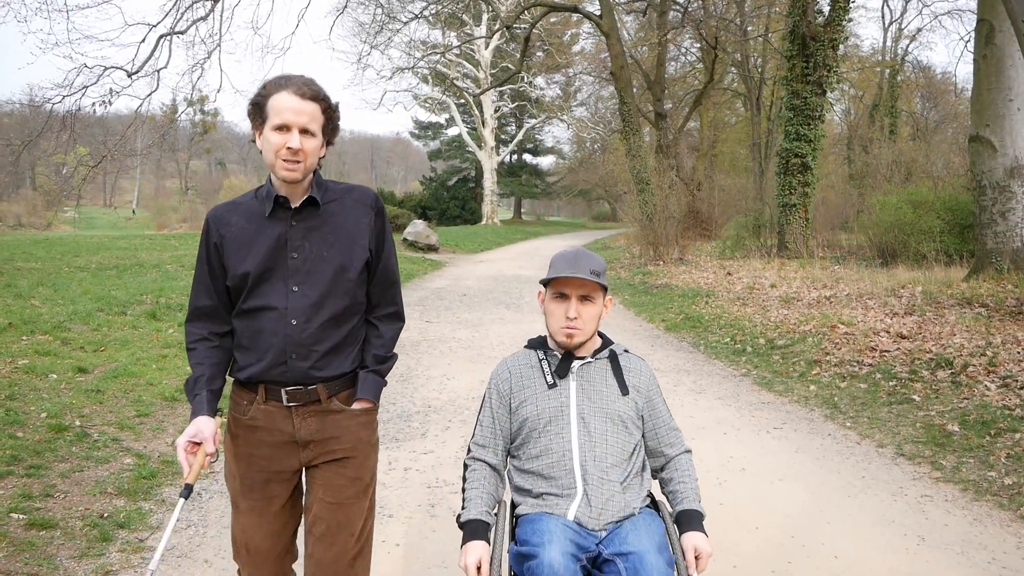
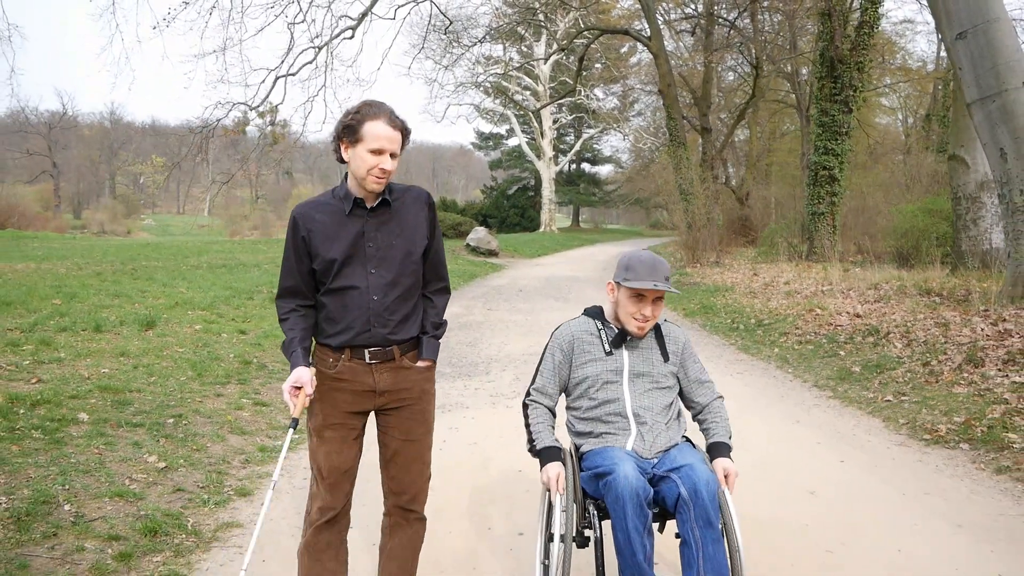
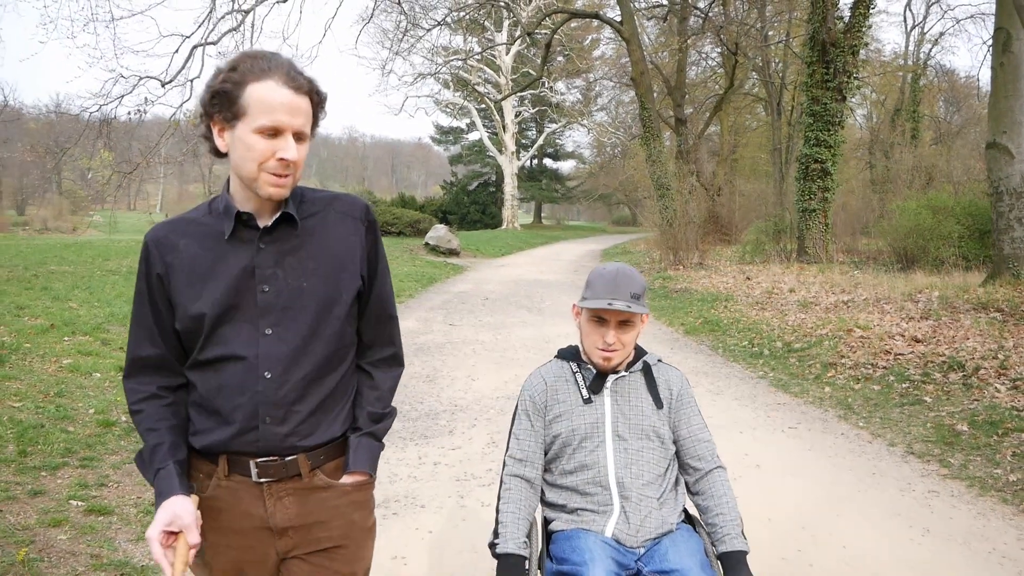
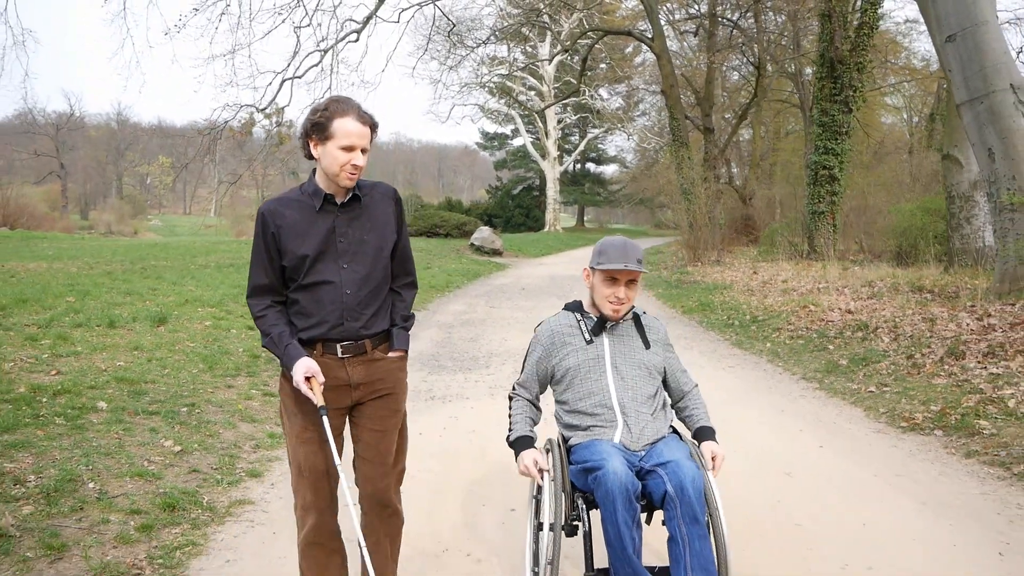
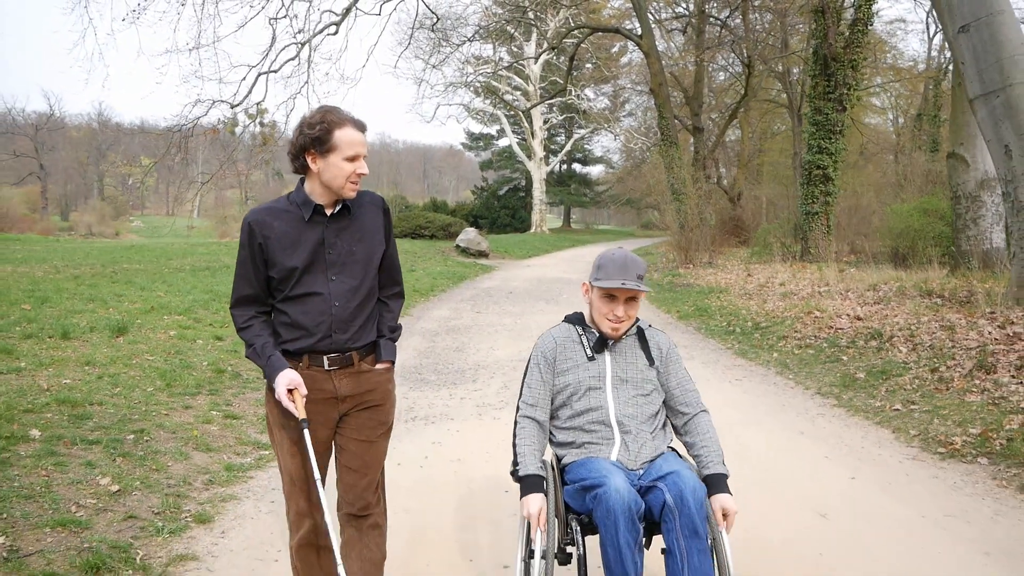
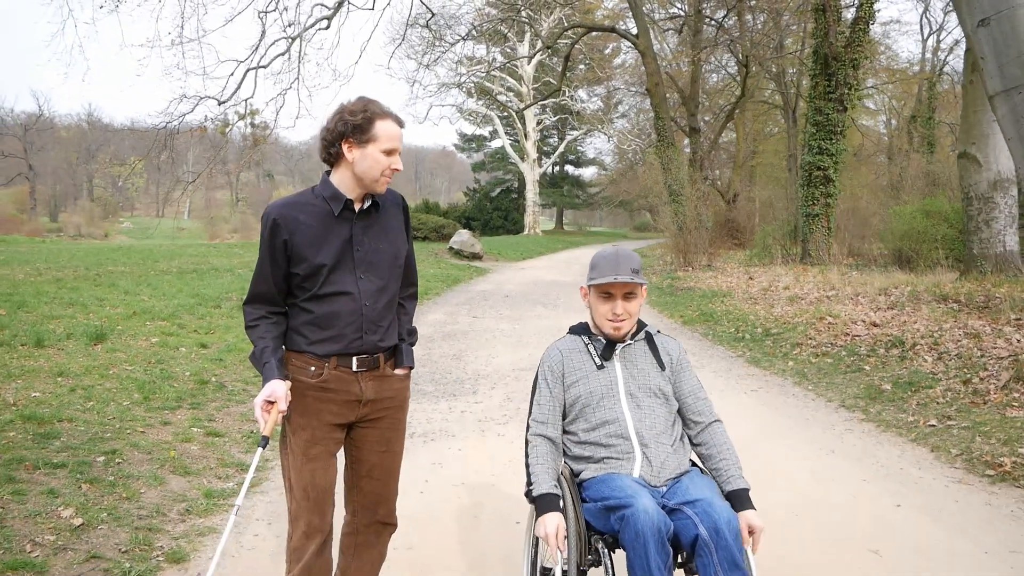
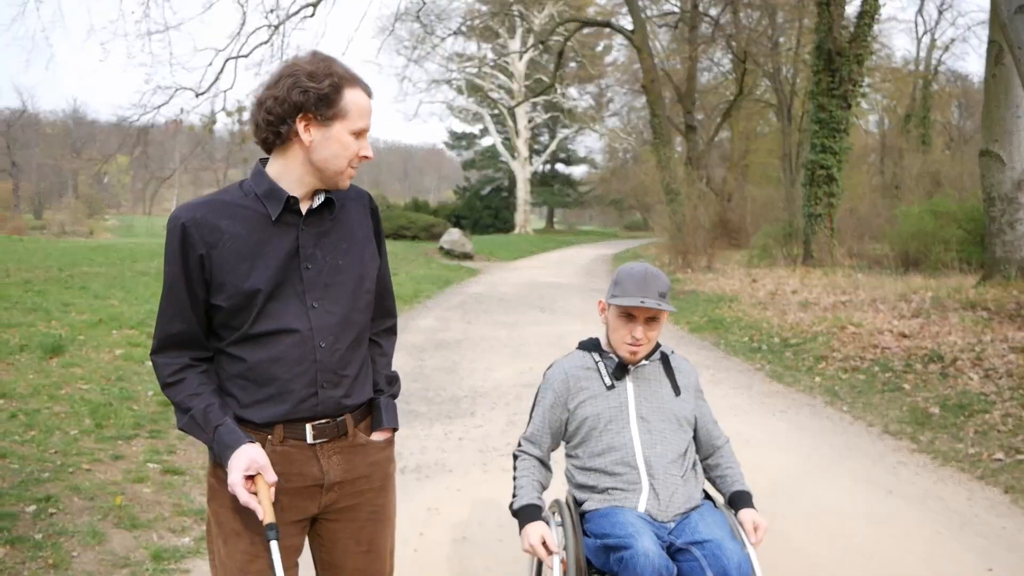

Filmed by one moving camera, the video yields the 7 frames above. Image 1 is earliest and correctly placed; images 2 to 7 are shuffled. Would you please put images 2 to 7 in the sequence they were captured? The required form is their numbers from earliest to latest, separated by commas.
3, 7, 6, 5, 2, 4
